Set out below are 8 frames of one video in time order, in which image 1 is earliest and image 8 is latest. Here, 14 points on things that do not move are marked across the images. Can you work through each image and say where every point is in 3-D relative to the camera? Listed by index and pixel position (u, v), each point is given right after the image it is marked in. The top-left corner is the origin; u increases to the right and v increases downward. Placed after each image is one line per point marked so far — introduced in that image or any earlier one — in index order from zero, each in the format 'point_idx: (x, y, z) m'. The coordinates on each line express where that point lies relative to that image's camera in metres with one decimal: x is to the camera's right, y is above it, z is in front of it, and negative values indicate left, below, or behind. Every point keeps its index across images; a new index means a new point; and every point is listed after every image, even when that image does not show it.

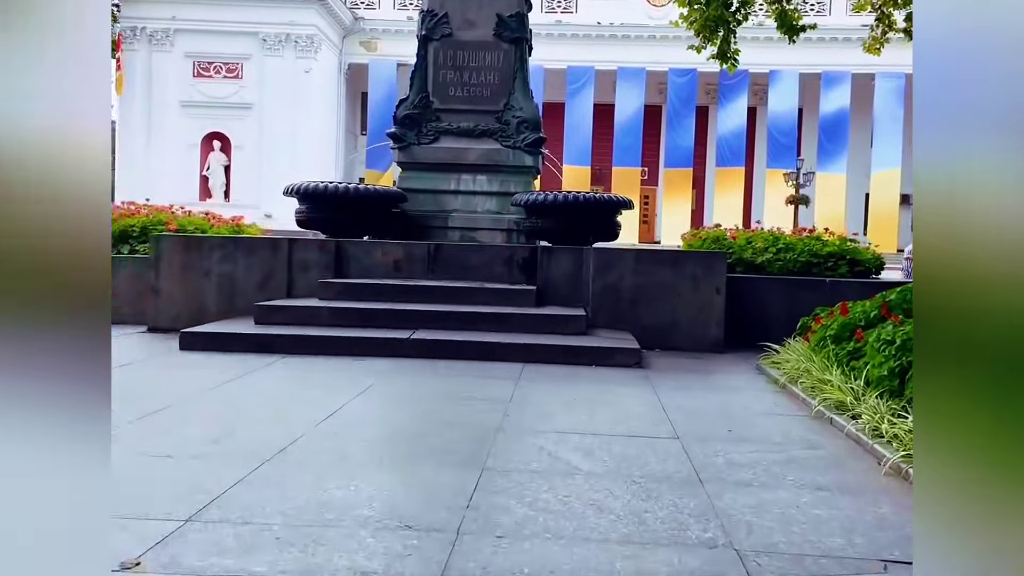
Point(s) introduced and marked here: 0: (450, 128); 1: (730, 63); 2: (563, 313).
0: (-0.5, +1.3, +7.9) m
1: (+2.7, +2.8, +11.7) m
2: (+0.3, -0.2, +5.8) m
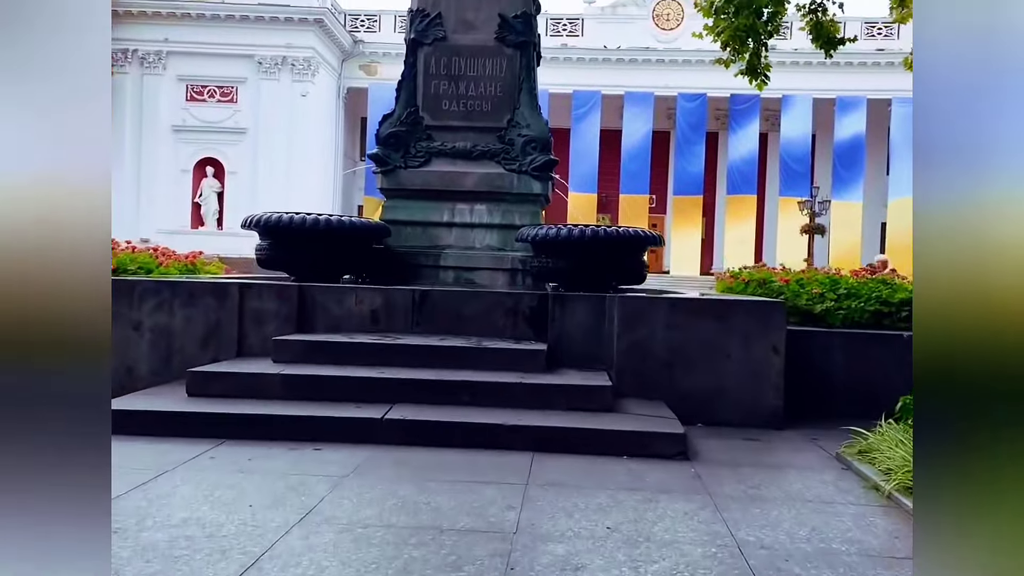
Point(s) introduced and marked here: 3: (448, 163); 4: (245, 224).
0: (-0.5, +1.0, +6.6) m
1: (+2.8, +2.3, +10.5) m
2: (+0.3, -0.5, +4.5) m
3: (-0.5, +0.9, +6.6) m
4: (-1.7, +0.4, +6.2) m
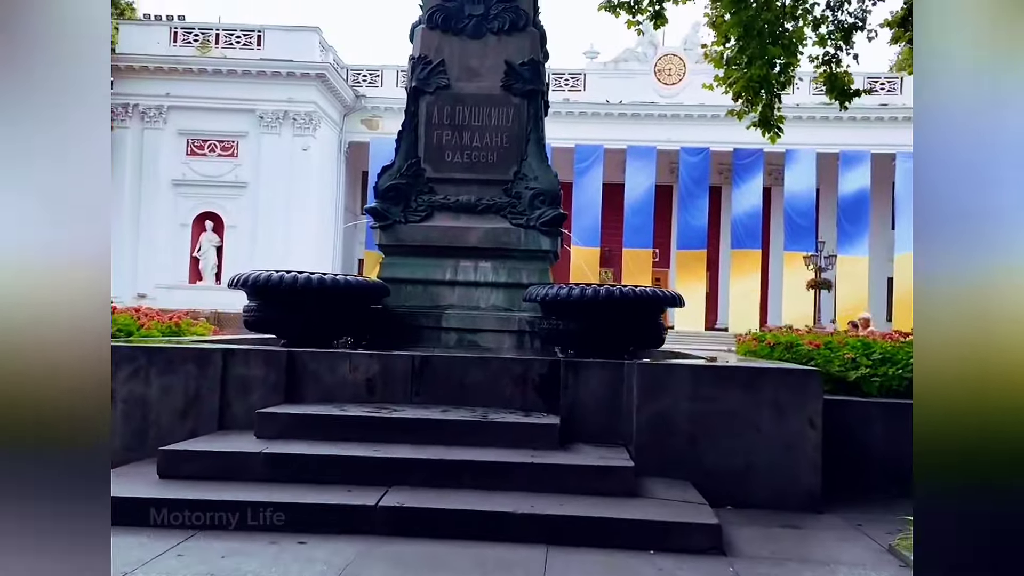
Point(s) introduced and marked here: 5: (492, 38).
0: (-0.4, +0.6, +6.2) m
1: (+2.8, +1.7, +10.1) m
2: (+0.4, -0.8, +4.0) m
3: (-0.4, +0.5, +6.2) m
4: (-1.7, 0.0, +5.7) m
5: (-0.1, +1.7, +6.3) m
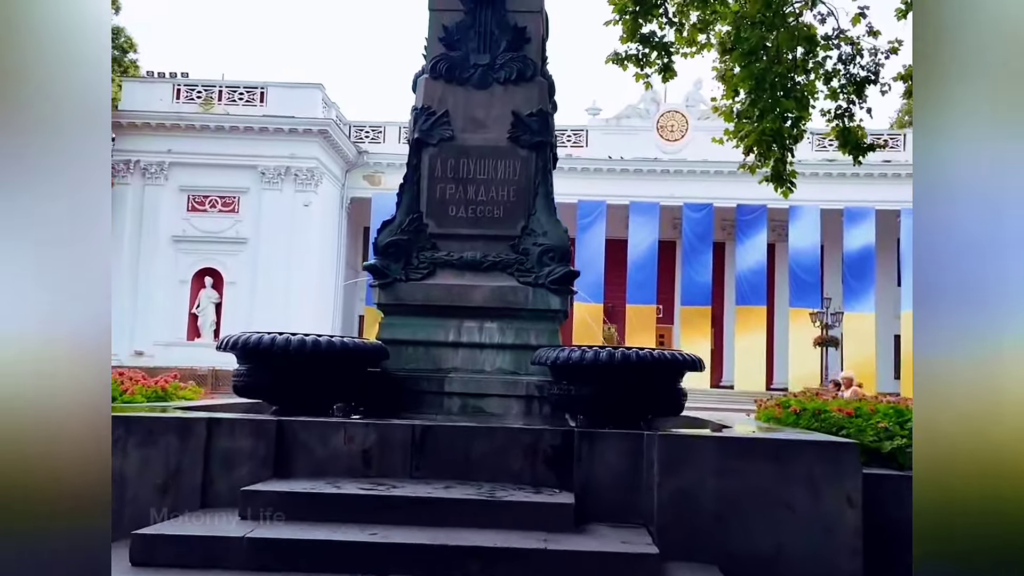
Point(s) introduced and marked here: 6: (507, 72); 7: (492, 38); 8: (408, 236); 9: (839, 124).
0: (-0.4, +0.2, +5.9) m
1: (+2.9, +1.1, +9.9) m
2: (+0.4, -1.0, +3.6) m
3: (-0.4, +0.1, +5.9) m
4: (-1.7, -0.3, +5.3) m
5: (-0.1, +1.3, +6.1) m
6: (0.0, +1.4, +6.0) m
7: (-0.1, +1.6, +6.1) m
8: (-0.7, +0.3, +5.9) m
9: (+3.5, +1.8, +10.1) m
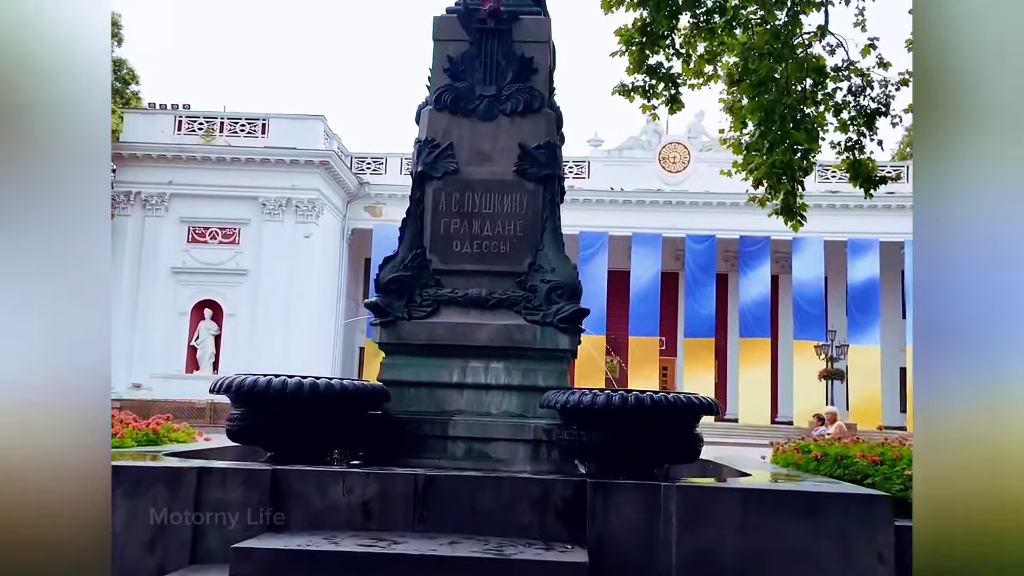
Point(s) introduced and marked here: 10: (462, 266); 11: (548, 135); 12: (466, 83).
0: (-0.3, -0.1, +5.6) m
1: (+2.9, +0.7, +9.6) m
2: (+0.5, -1.2, +3.4) m
3: (-0.3, -0.2, +5.6) m
4: (-1.6, -0.5, +5.1) m
5: (0.0, +1.1, +5.9) m
6: (0.0, +1.2, +5.9) m
7: (-0.1, +1.4, +5.9) m
8: (-0.6, +0.1, +5.7) m
9: (+3.6, +1.4, +9.9) m
10: (-0.3, +0.1, +5.7) m
11: (+0.2, +0.9, +5.8) m
12: (-0.3, +1.3, +5.9) m
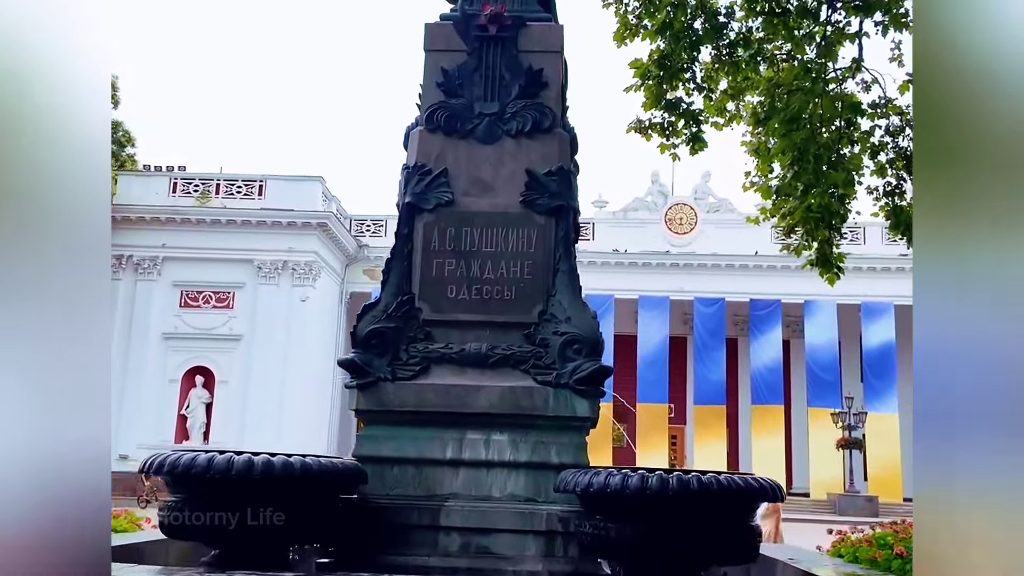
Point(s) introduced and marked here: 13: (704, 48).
0: (-0.3, -0.3, +4.6) m
1: (+2.9, +0.1, +8.7) m
2: (+0.5, -1.3, +2.3) m
3: (-0.3, -0.4, +4.6) m
4: (-1.6, -0.8, +4.1) m
5: (0.0, +0.8, +4.9) m
6: (0.0, +0.9, +4.9) m
7: (-0.1, +1.1, +5.0) m
8: (-0.6, -0.2, +4.7) m
9: (+3.6, +0.8, +9.0) m
10: (-0.3, -0.1, +4.7) m
11: (+0.3, +0.7, +4.9) m
12: (-0.3, +1.0, +5.0) m
13: (+1.7, +2.1, +8.3) m
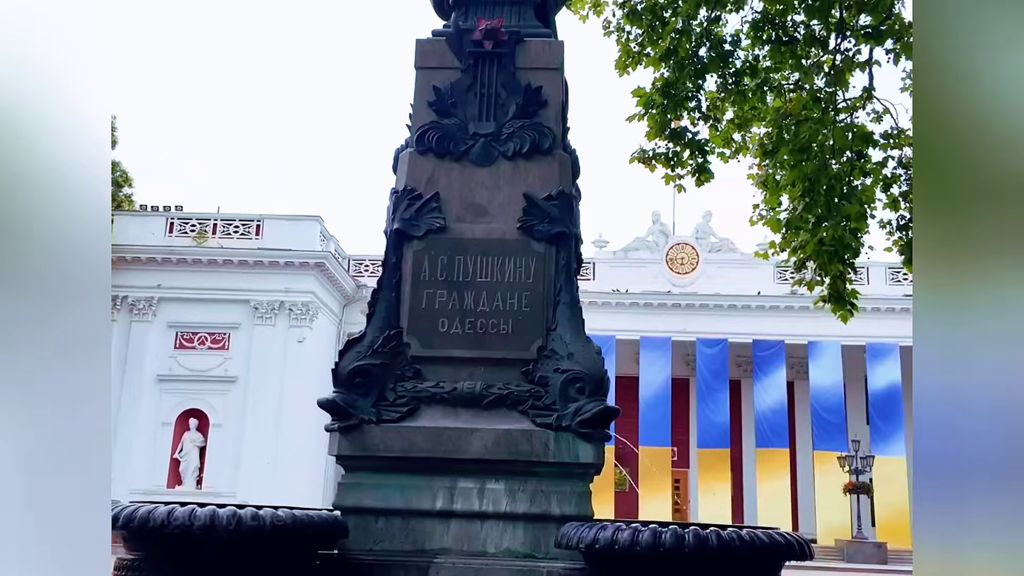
0: (-0.3, -0.5, +4.2) m
1: (+2.9, -0.2, +8.3) m
2: (+0.5, -1.3, +1.8) m
3: (-0.3, -0.6, +4.2) m
4: (-1.6, -0.9, +3.6) m
5: (0.0, +0.6, +4.6) m
6: (0.0, +0.7, +4.6) m
7: (-0.1, +0.9, +4.7) m
8: (-0.6, -0.3, +4.3) m
9: (+3.6, +0.5, +8.6) m
10: (-0.3, -0.3, +4.3) m
11: (+0.2, +0.5, +4.5) m
12: (-0.3, +0.8, +4.6) m
13: (+1.7, +1.8, +8.0) m
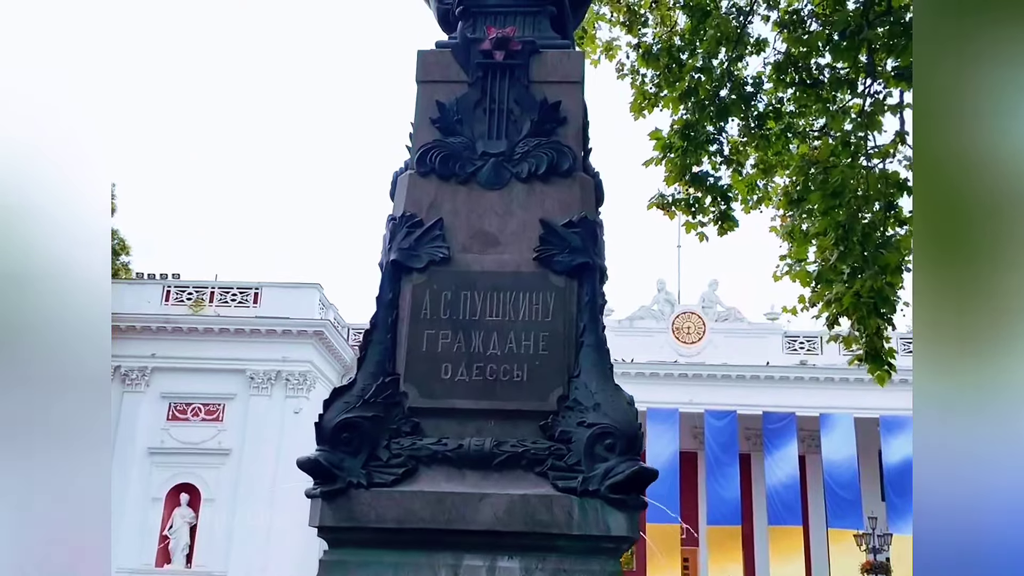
0: (-0.3, -0.6, +3.6) m
1: (+3.0, -0.7, +7.6) m
2: (+0.5, -1.3, +1.1) m
3: (-0.2, -0.7, +3.5) m
4: (-1.5, -1.0, +2.9) m
5: (0.0, +0.4, +4.0) m
6: (+0.1, +0.5, +4.0) m
7: (0.0, +0.7, +4.1) m
8: (-0.5, -0.5, +3.6) m
9: (+3.6, 0.0, +8.0) m
10: (-0.2, -0.4, +3.7) m
11: (+0.3, +0.3, +4.0) m
12: (-0.2, +0.6, +4.1) m
13: (+1.8, +1.4, +7.5) m
